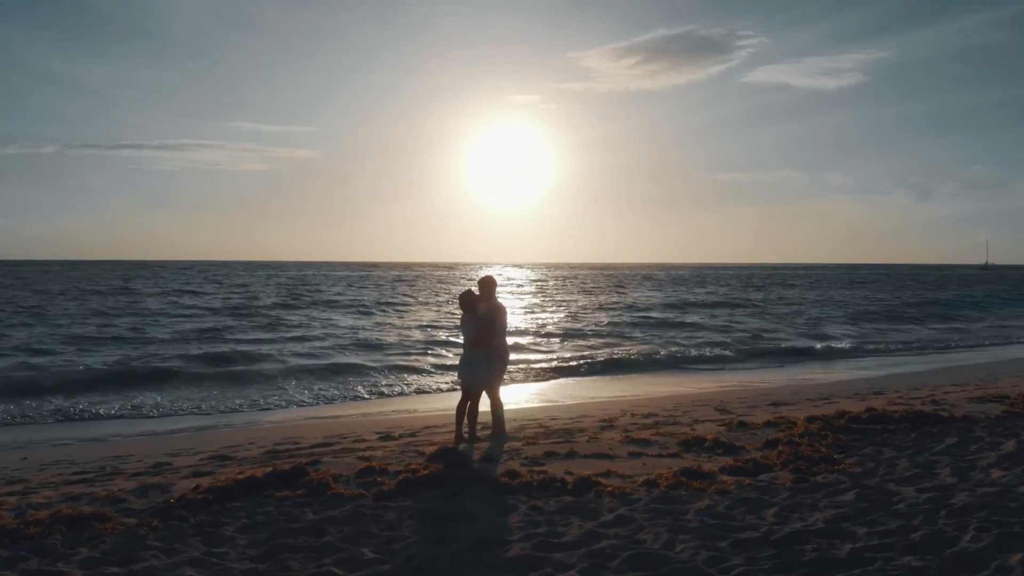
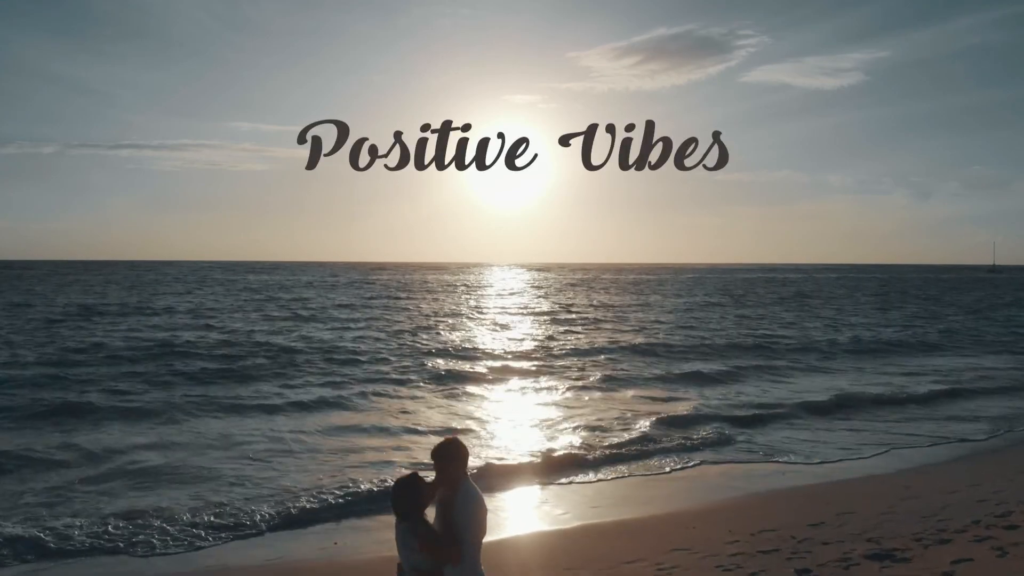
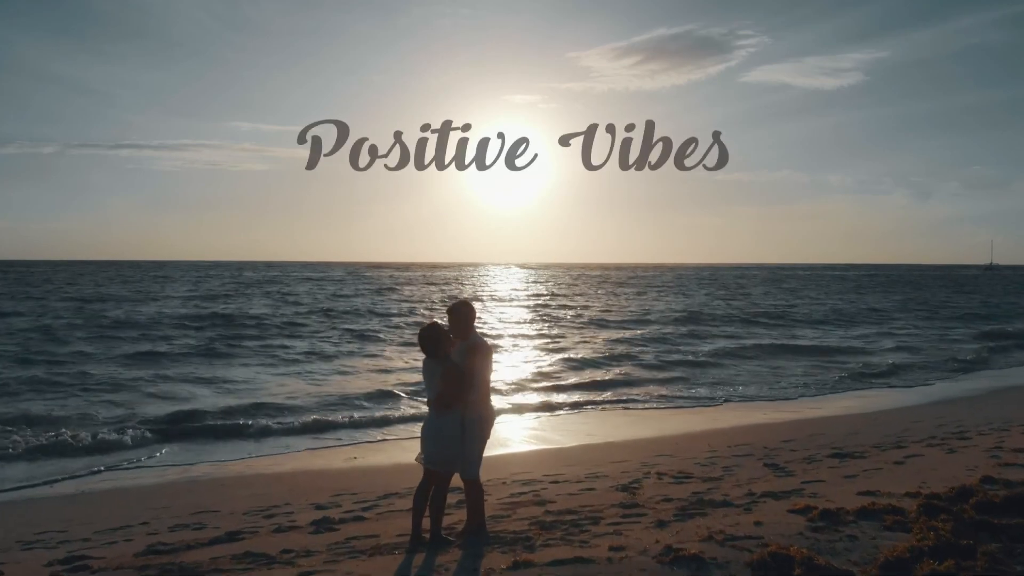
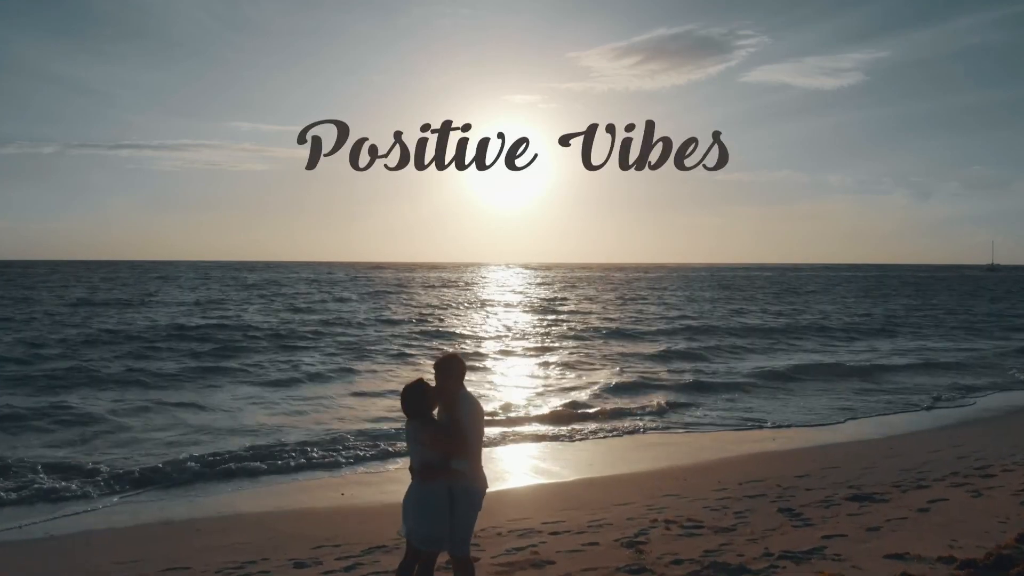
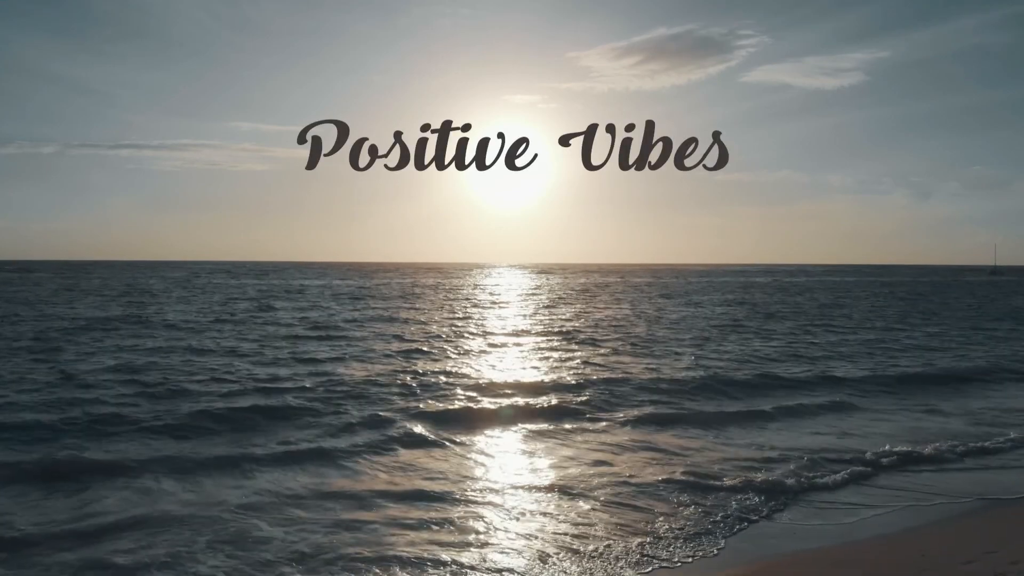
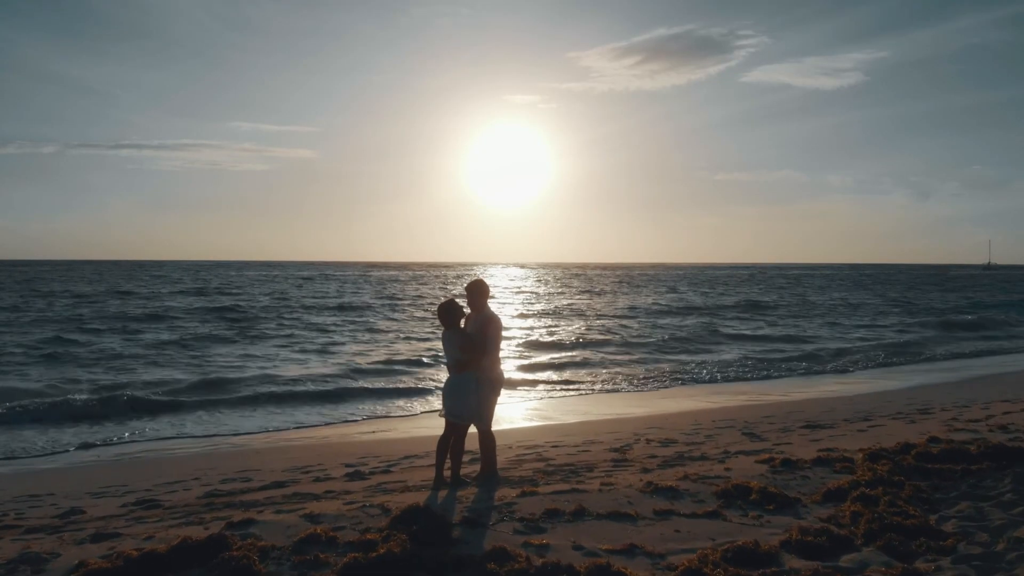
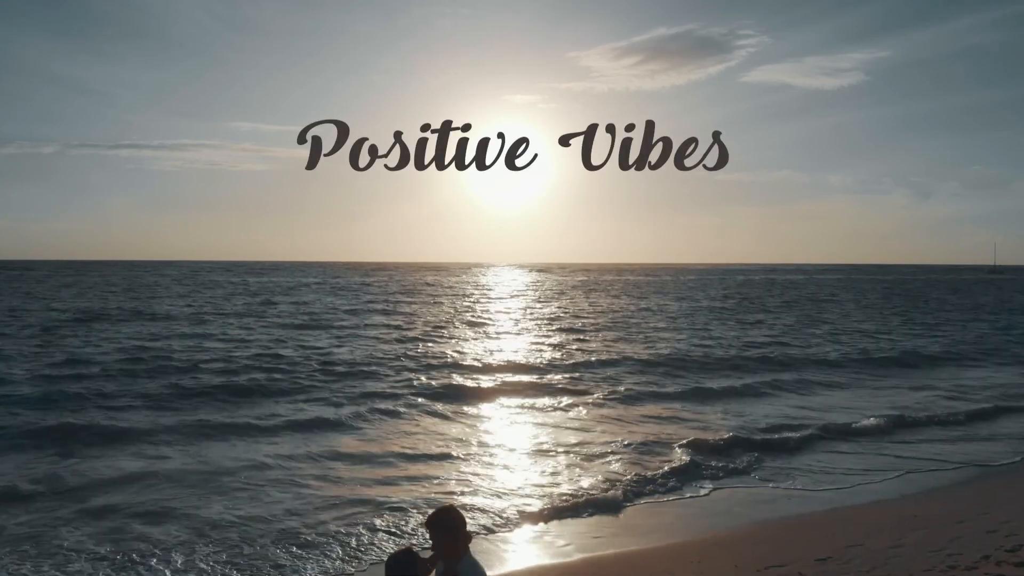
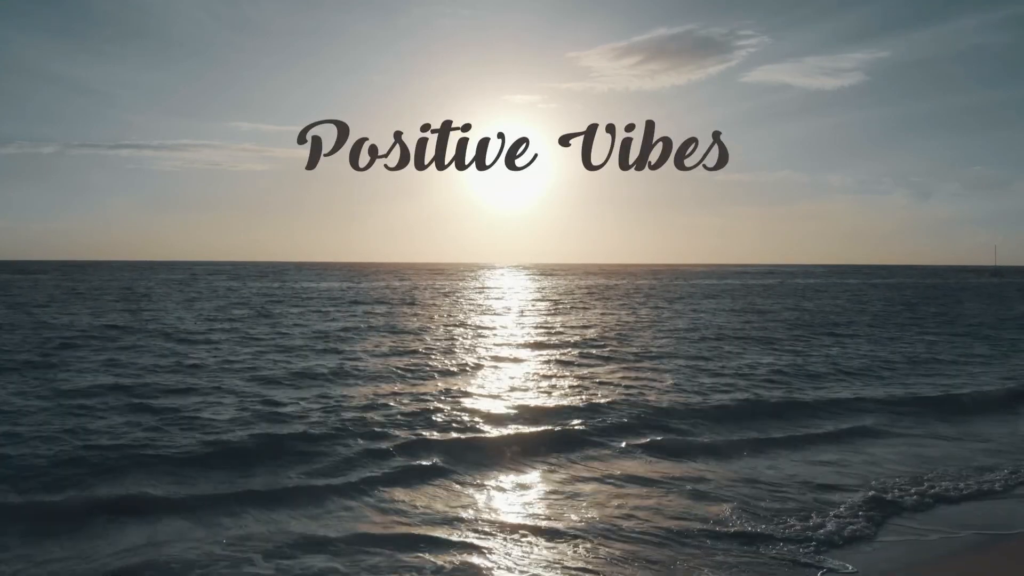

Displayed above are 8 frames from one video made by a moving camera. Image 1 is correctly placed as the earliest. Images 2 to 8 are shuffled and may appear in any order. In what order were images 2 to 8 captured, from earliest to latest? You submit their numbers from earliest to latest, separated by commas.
6, 3, 4, 2, 7, 5, 8
